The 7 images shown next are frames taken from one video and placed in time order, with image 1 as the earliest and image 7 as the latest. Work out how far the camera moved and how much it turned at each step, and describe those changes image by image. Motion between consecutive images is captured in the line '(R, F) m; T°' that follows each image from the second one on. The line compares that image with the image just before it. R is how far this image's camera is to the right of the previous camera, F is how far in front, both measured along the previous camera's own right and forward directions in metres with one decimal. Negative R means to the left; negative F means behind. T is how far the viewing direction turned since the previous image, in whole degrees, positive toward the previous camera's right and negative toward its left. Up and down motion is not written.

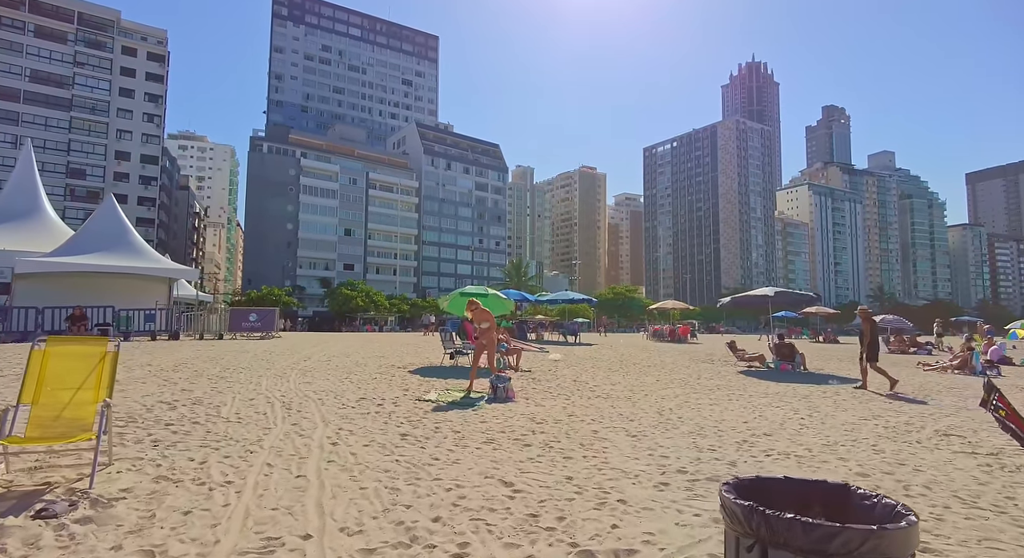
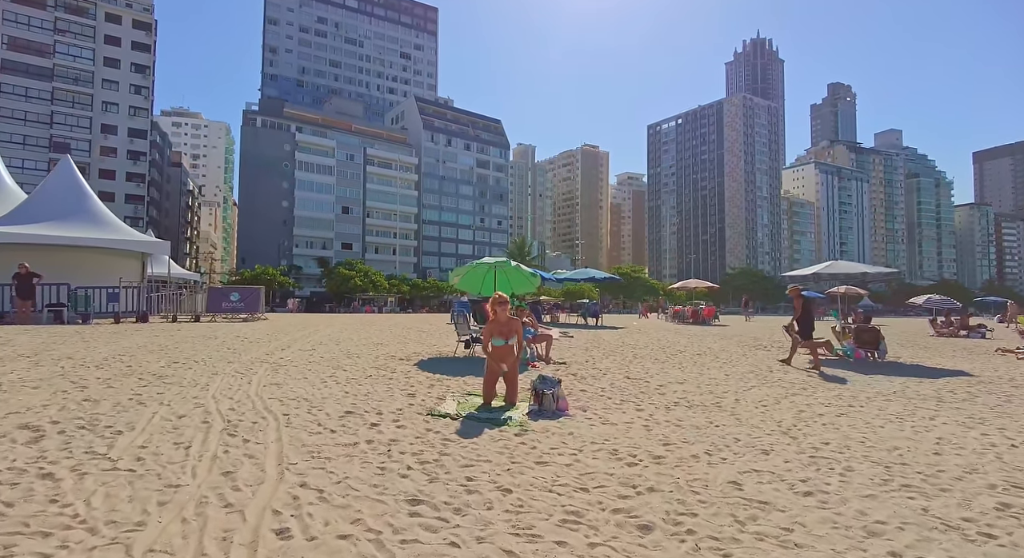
(-0.5, +2.5) m; 0°
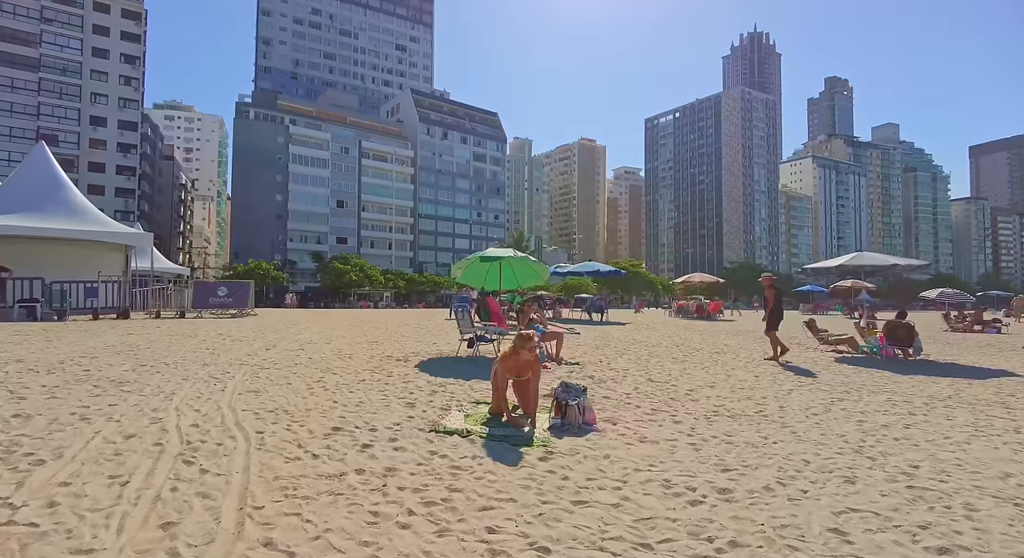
(-0.2, +0.9) m; 0°
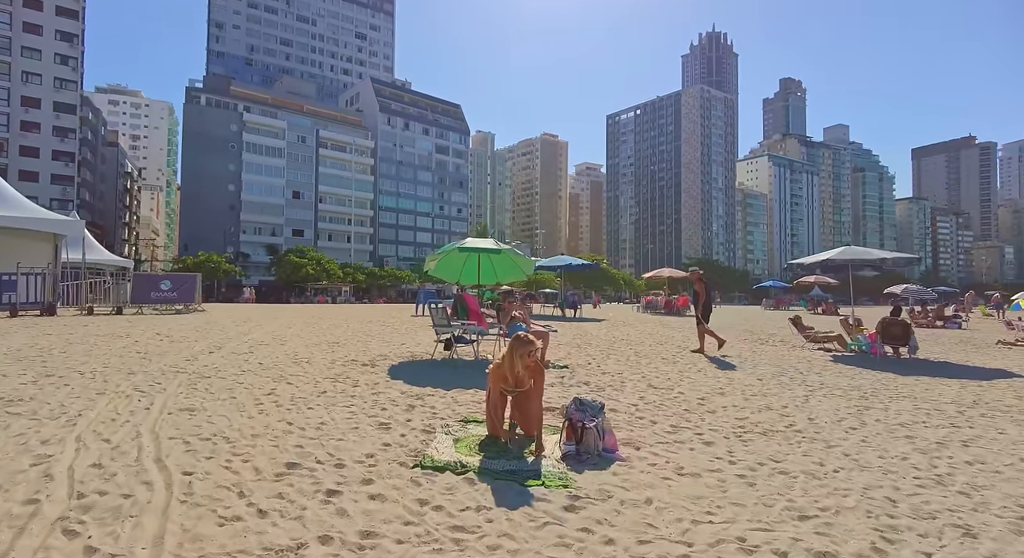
(-0.3, +1.0) m; +4°
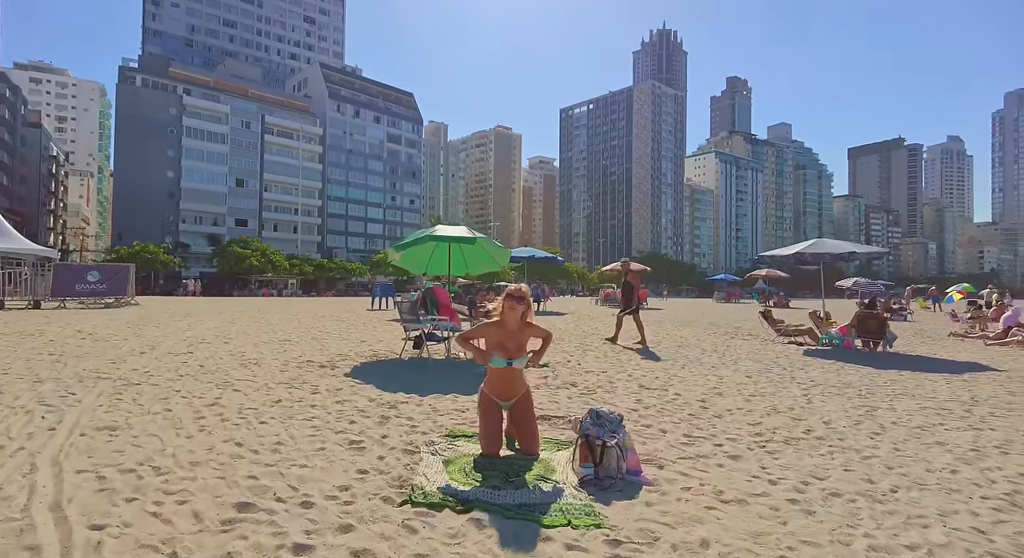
(-0.3, +0.7) m; +5°
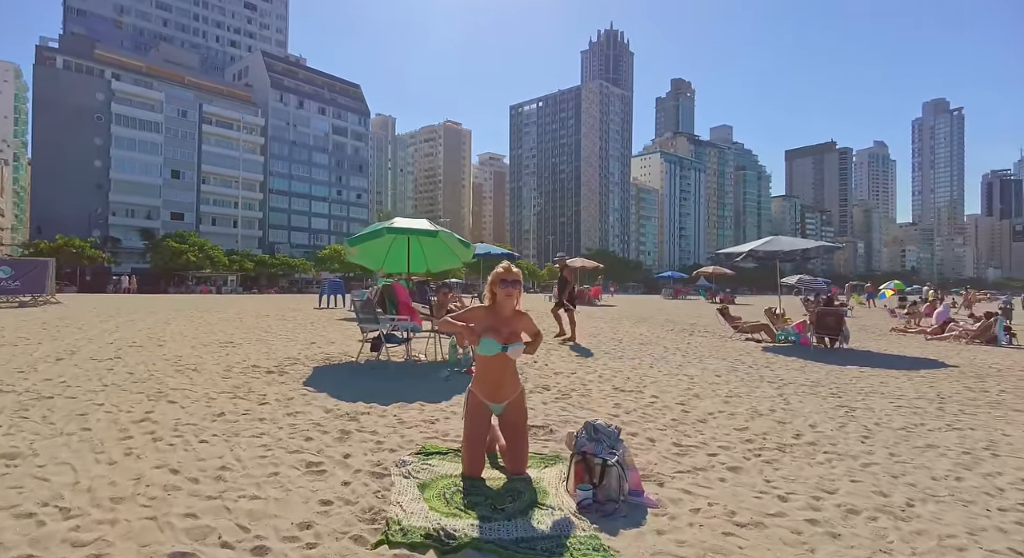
(-0.2, +0.4) m; +5°
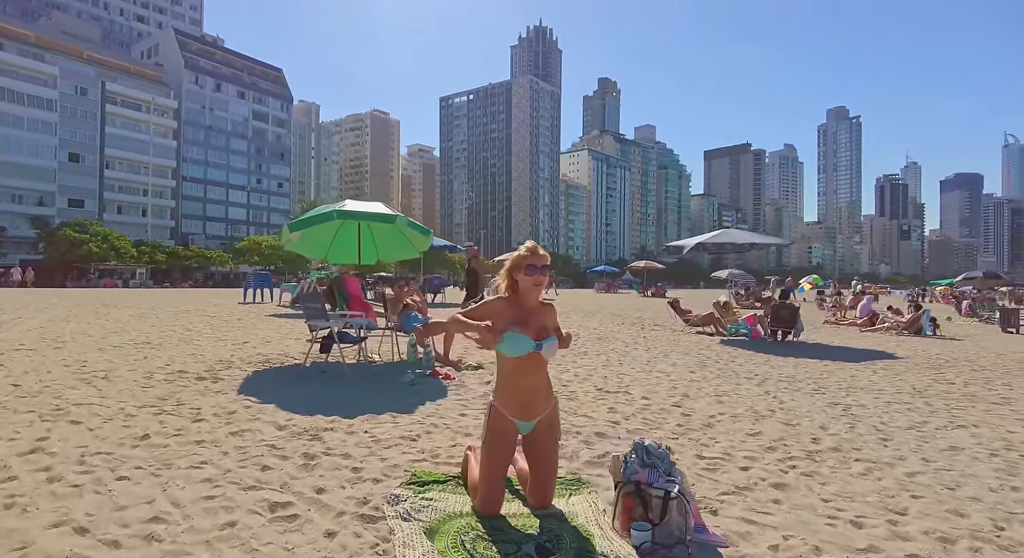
(-0.5, +0.7) m; +7°
